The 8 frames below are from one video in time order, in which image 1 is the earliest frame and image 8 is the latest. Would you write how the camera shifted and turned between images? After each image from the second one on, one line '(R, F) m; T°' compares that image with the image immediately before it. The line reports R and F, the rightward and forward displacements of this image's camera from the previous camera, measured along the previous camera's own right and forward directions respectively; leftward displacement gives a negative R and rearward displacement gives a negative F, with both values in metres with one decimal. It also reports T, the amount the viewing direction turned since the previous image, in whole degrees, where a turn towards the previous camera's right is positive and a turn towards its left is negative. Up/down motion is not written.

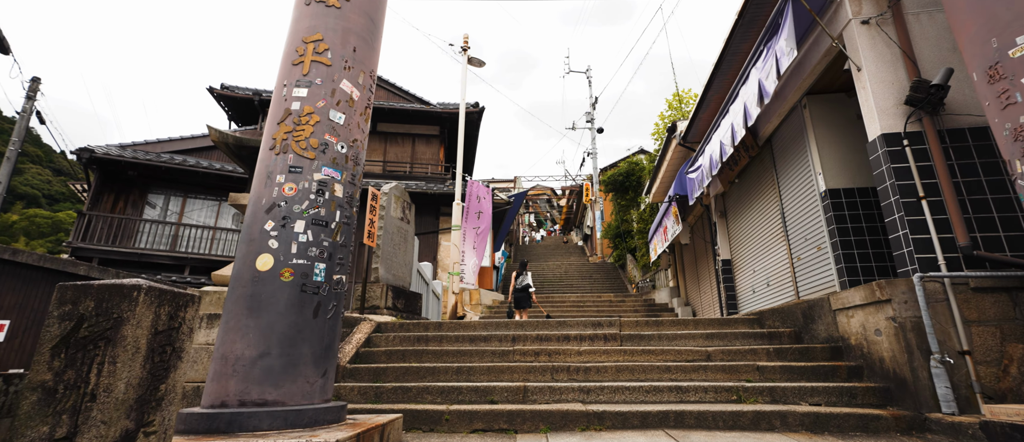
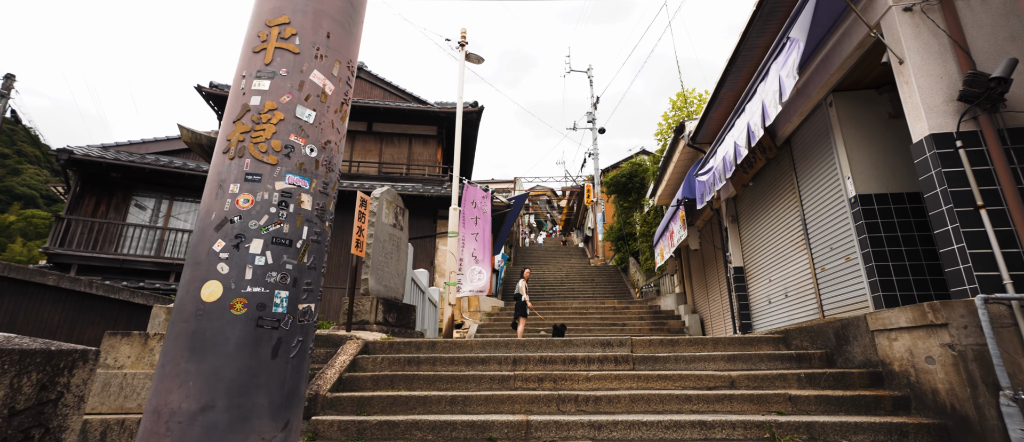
(0.0, +0.5) m; 0°
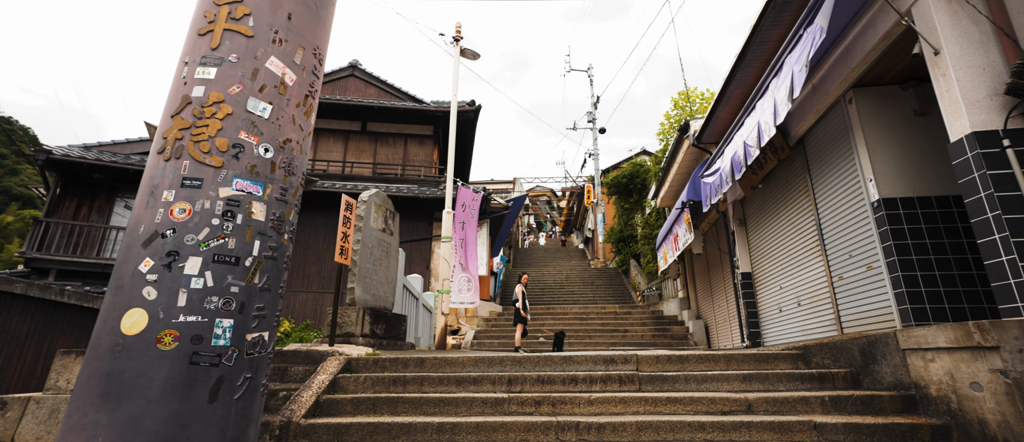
(0.0, +0.4) m; 0°
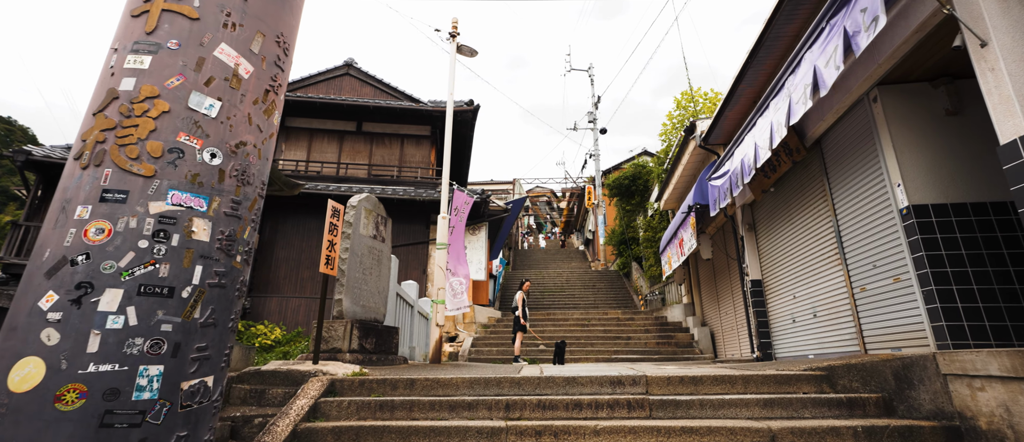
(0.0, +0.4) m; 0°
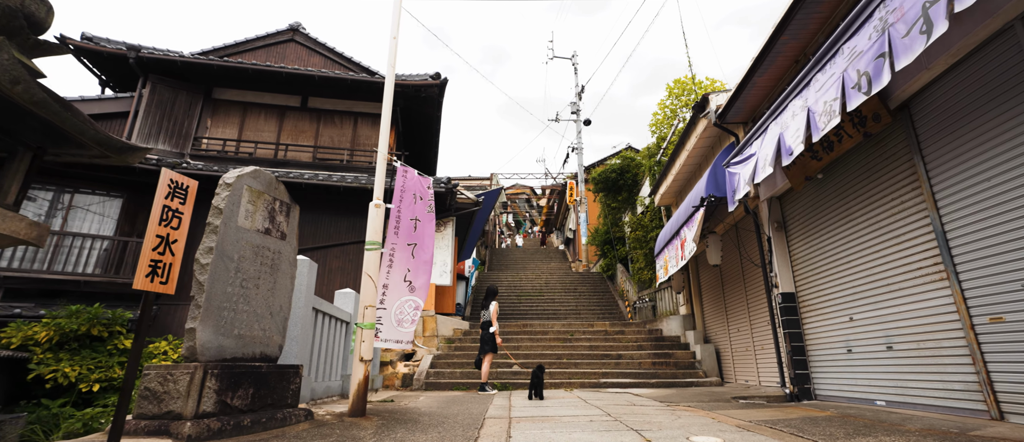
(+0.2, +1.8) m; +3°
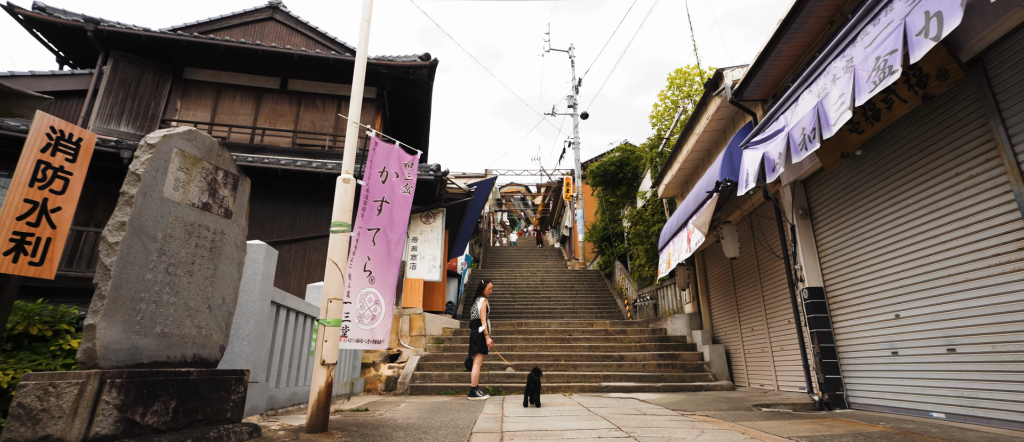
(0.0, +0.7) m; +1°
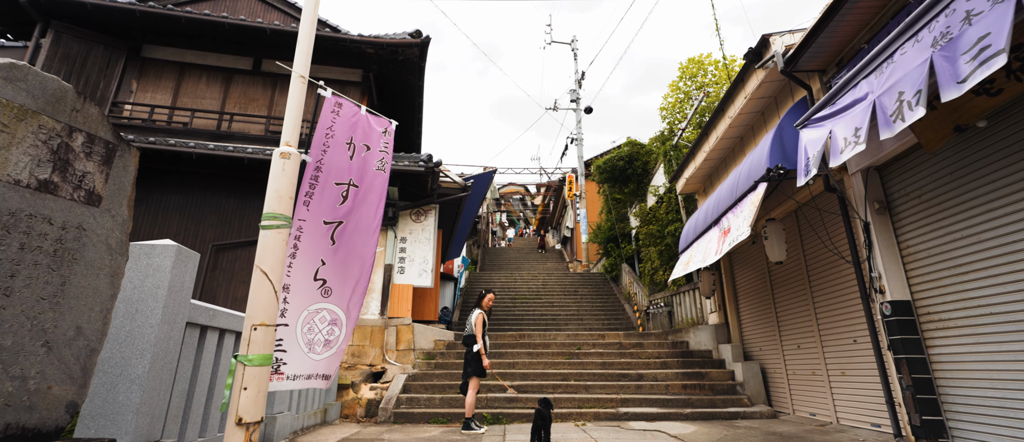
(-0.1, +1.2) m; 0°
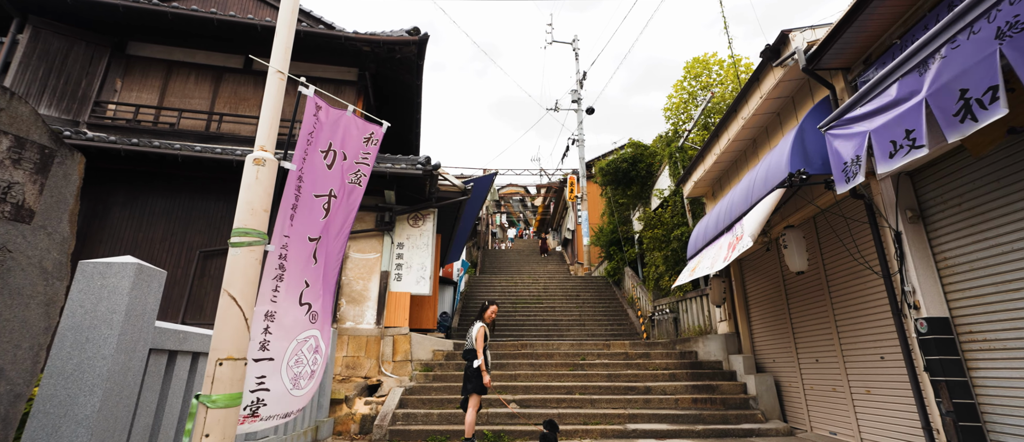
(0.0, +0.4) m; 0°
